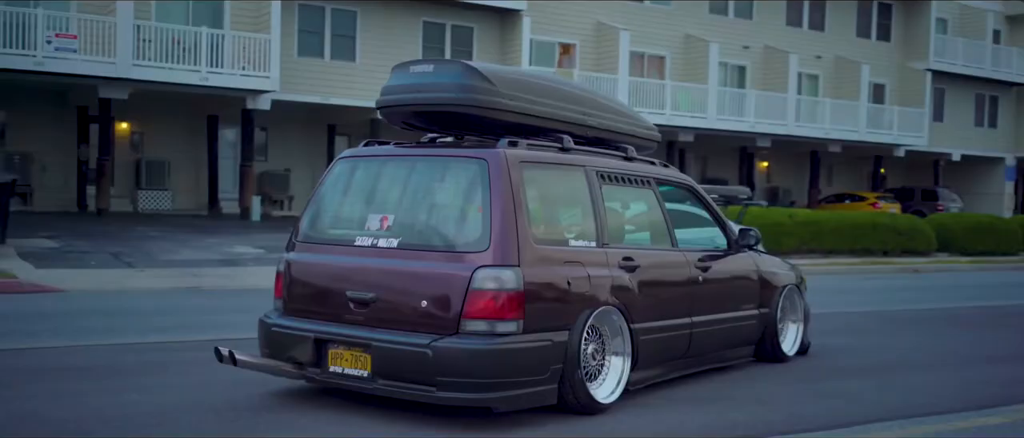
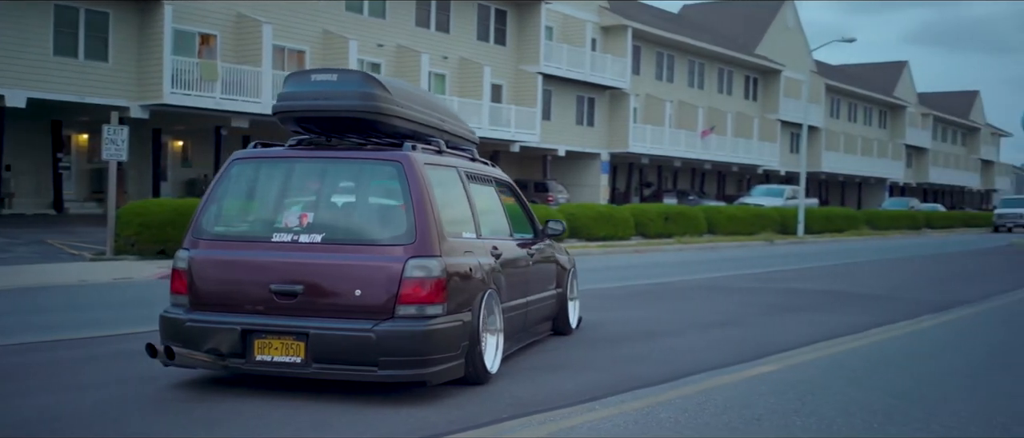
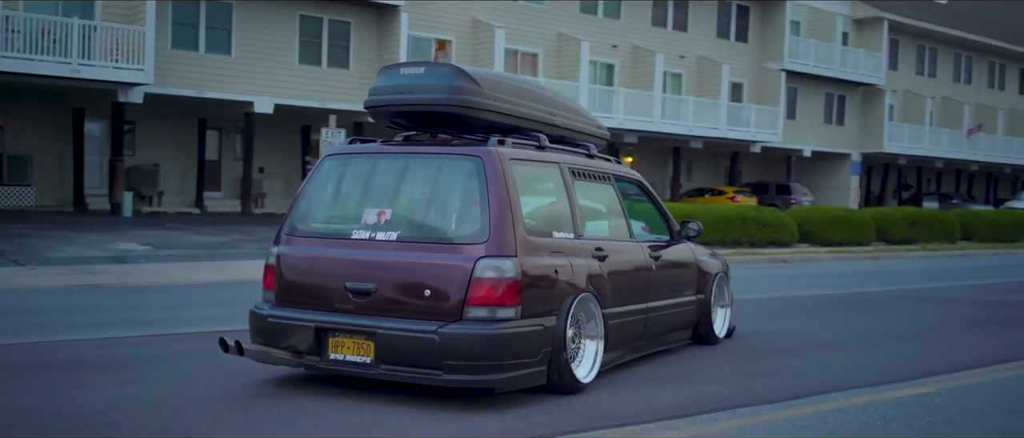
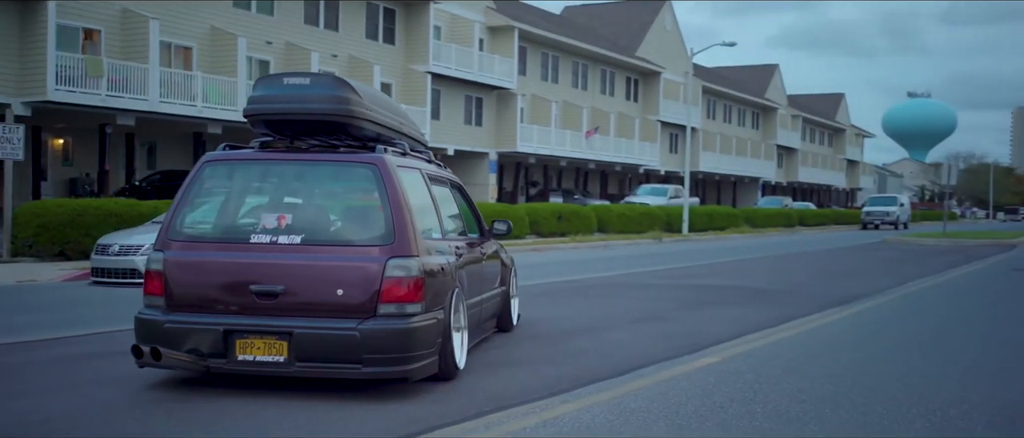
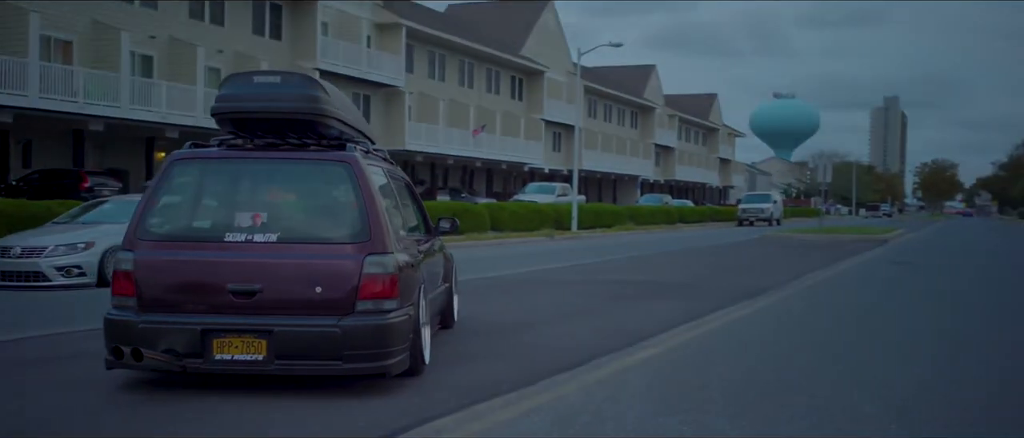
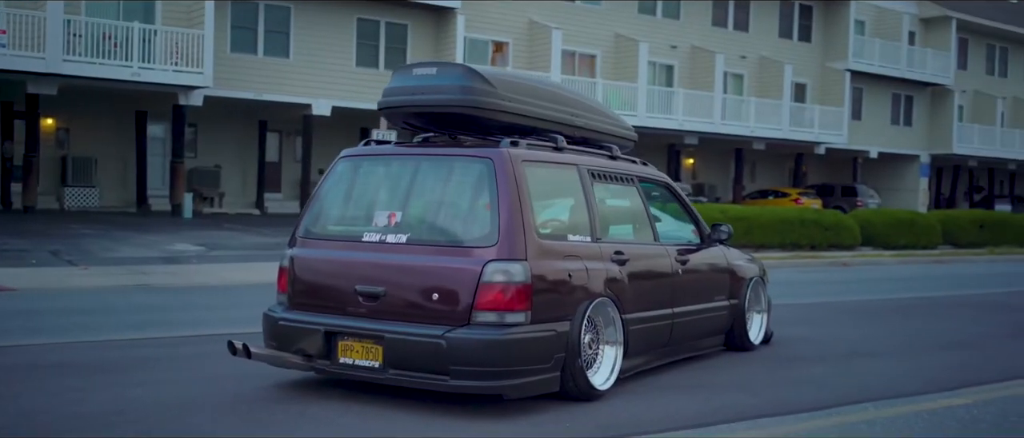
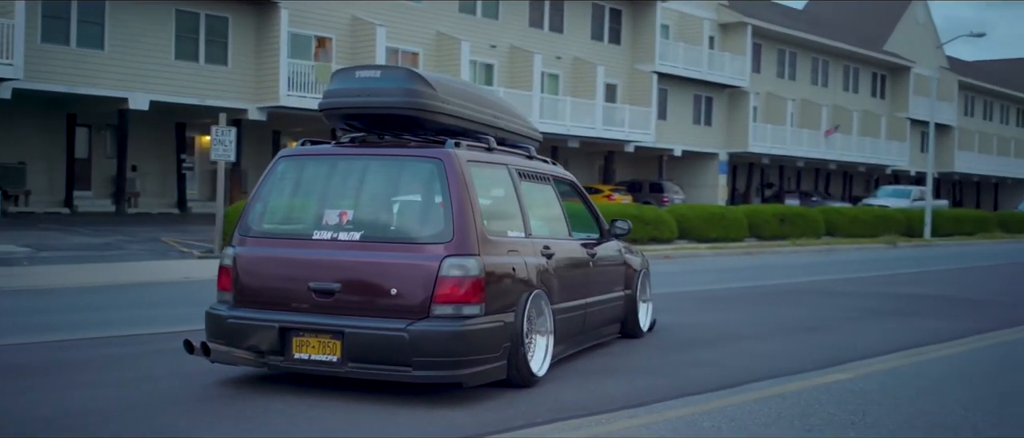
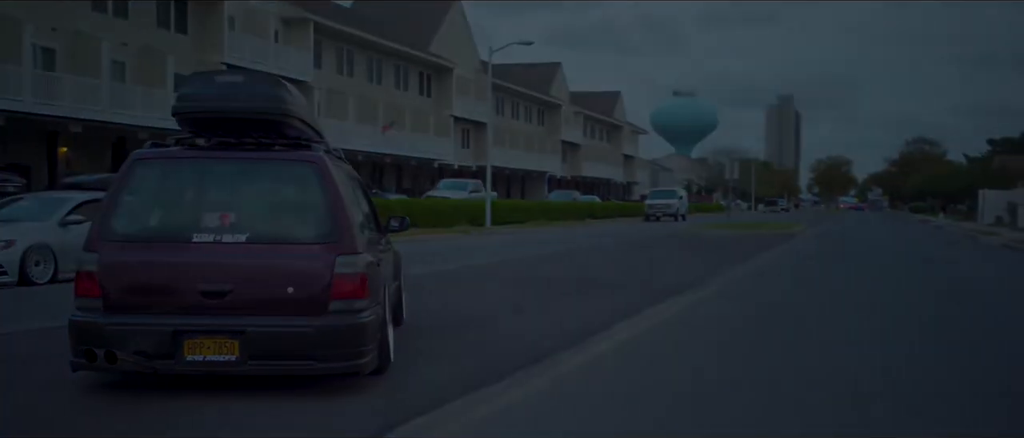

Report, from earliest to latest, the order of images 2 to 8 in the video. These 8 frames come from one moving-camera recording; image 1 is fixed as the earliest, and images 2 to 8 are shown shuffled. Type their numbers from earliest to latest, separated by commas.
6, 3, 7, 2, 4, 5, 8
